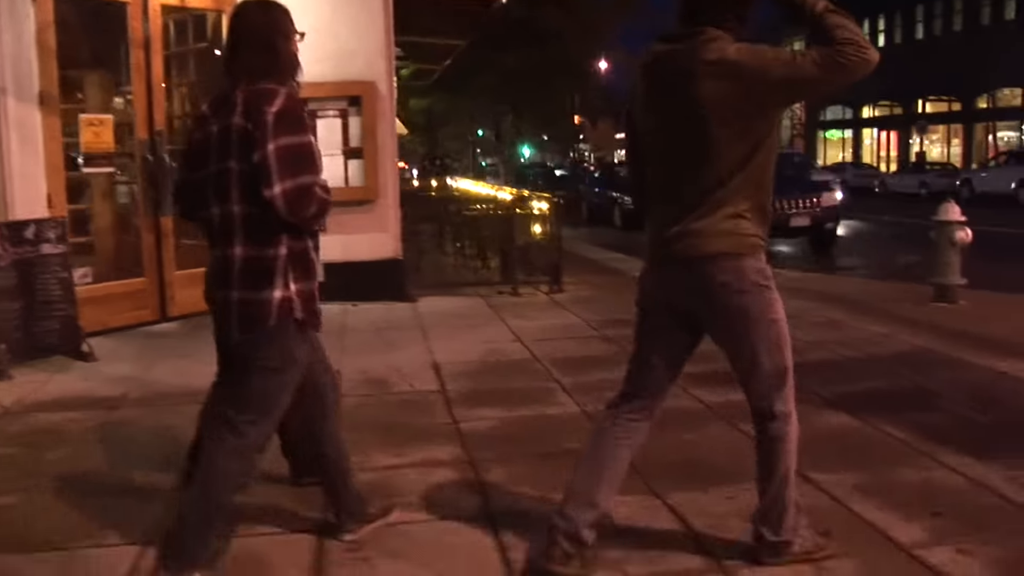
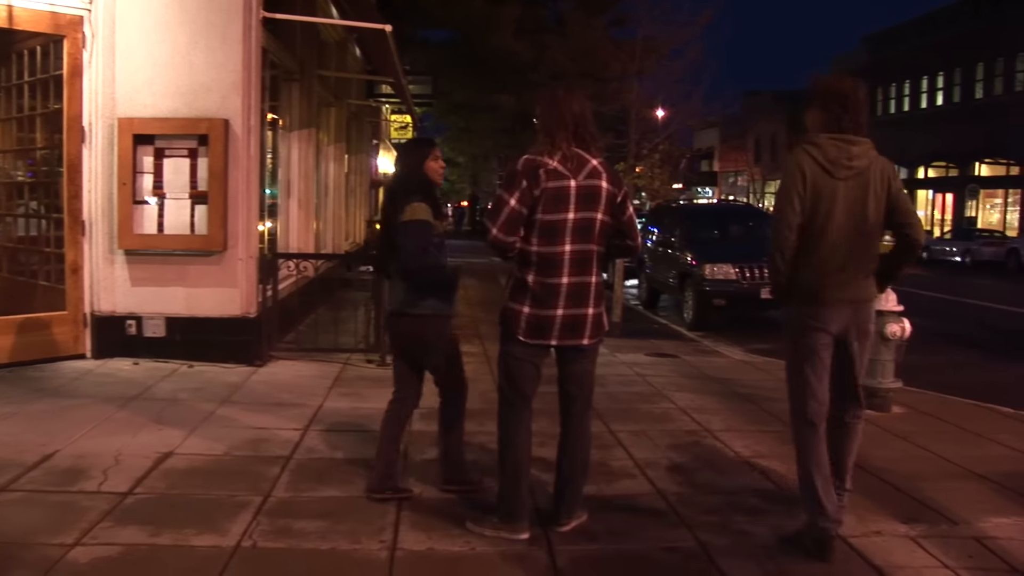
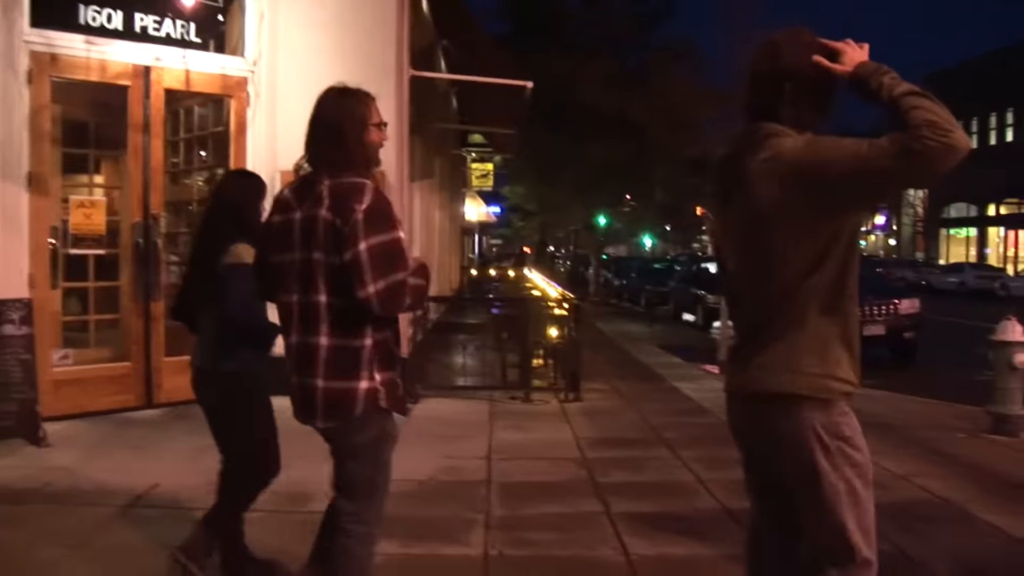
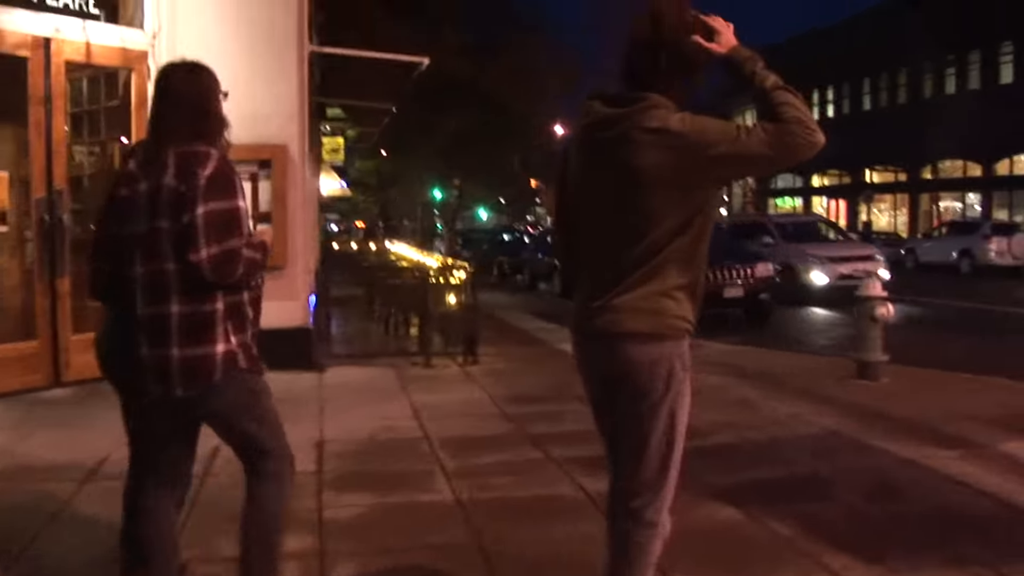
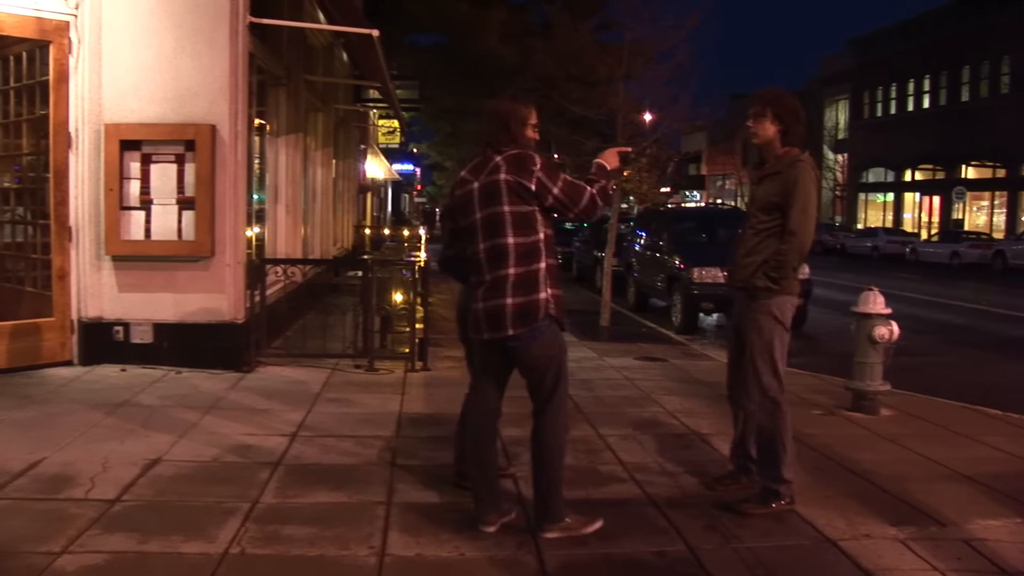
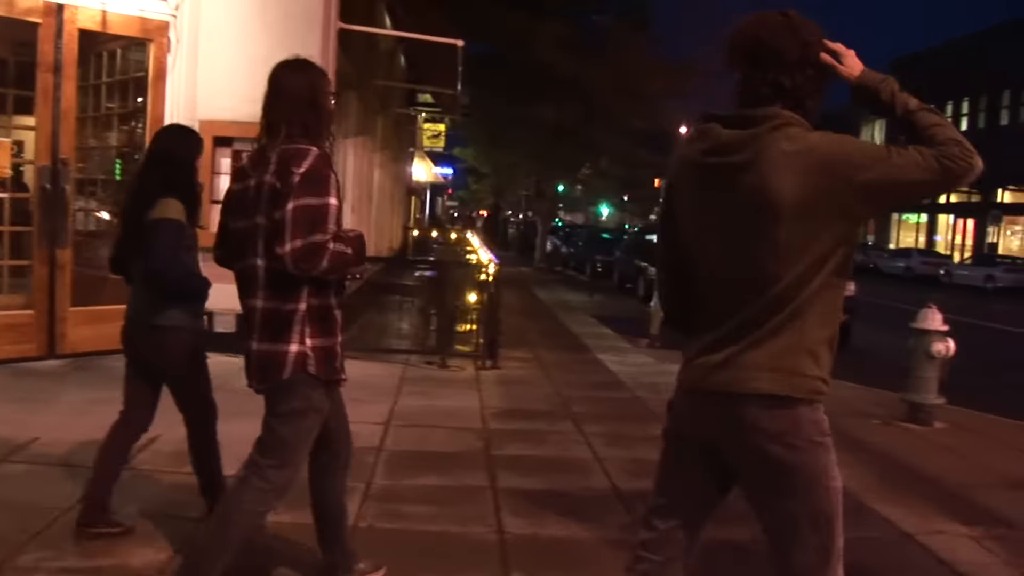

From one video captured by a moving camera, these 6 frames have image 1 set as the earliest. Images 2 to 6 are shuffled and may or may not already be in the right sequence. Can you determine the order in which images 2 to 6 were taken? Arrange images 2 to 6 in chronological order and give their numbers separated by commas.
4, 3, 6, 2, 5
